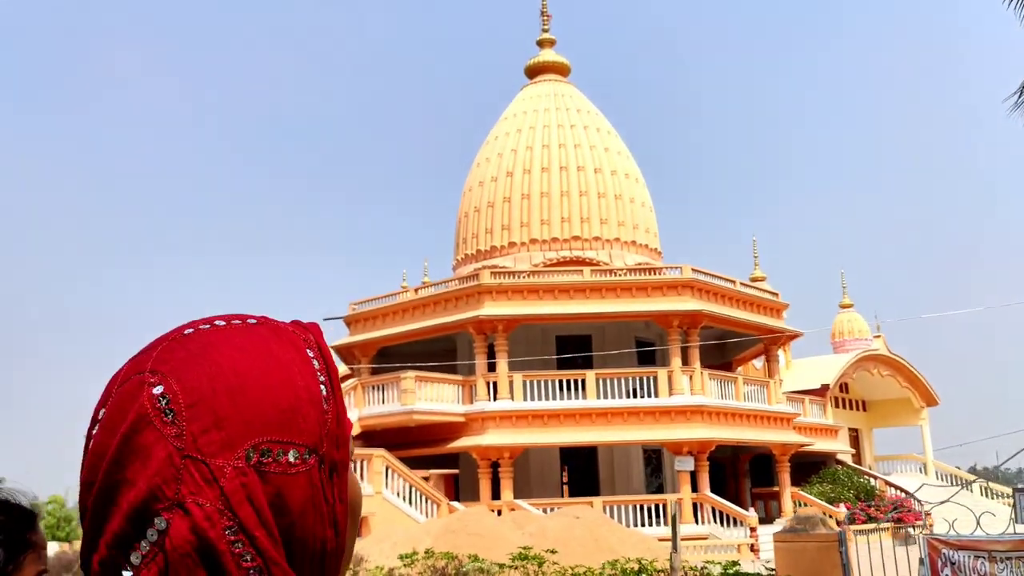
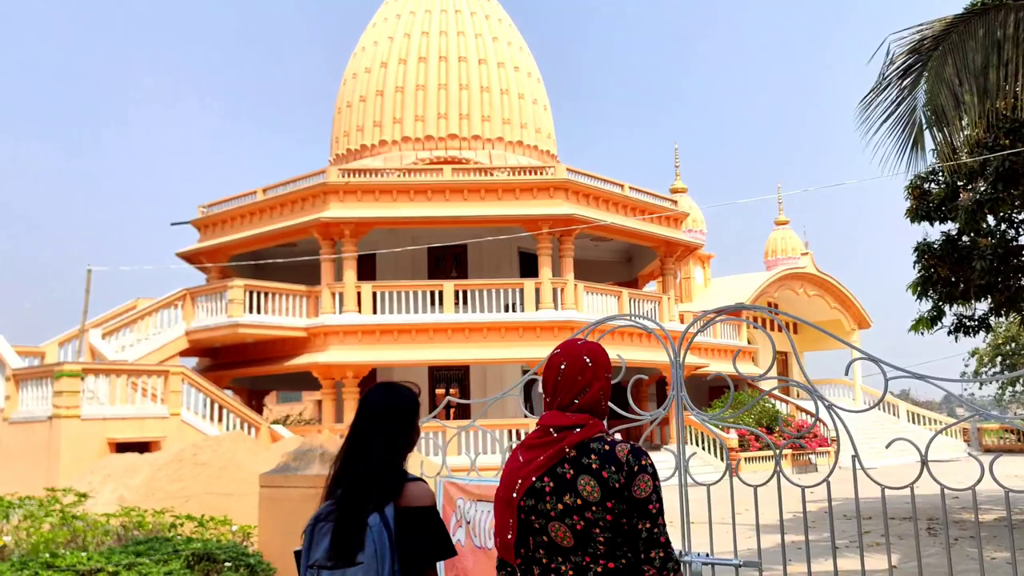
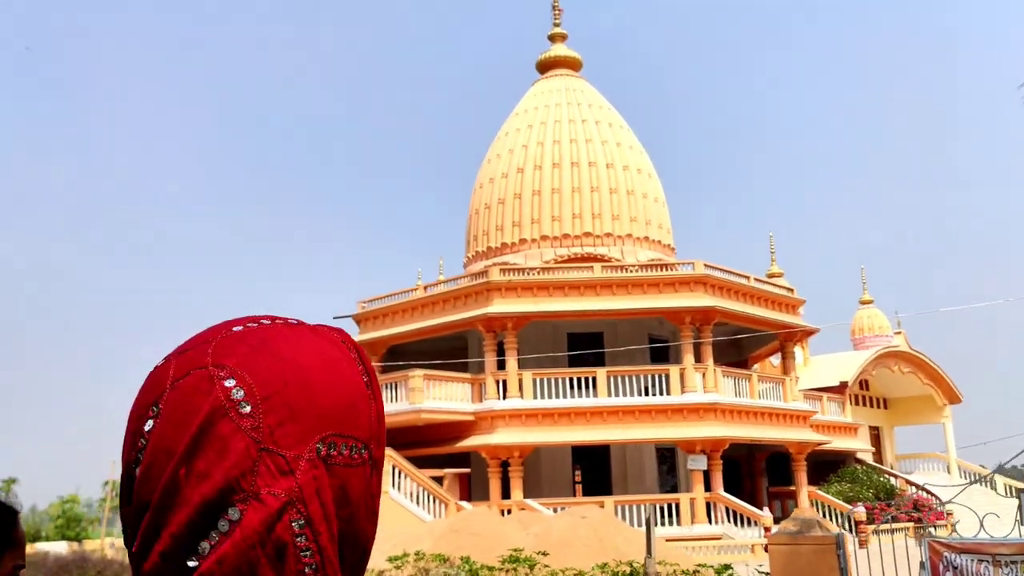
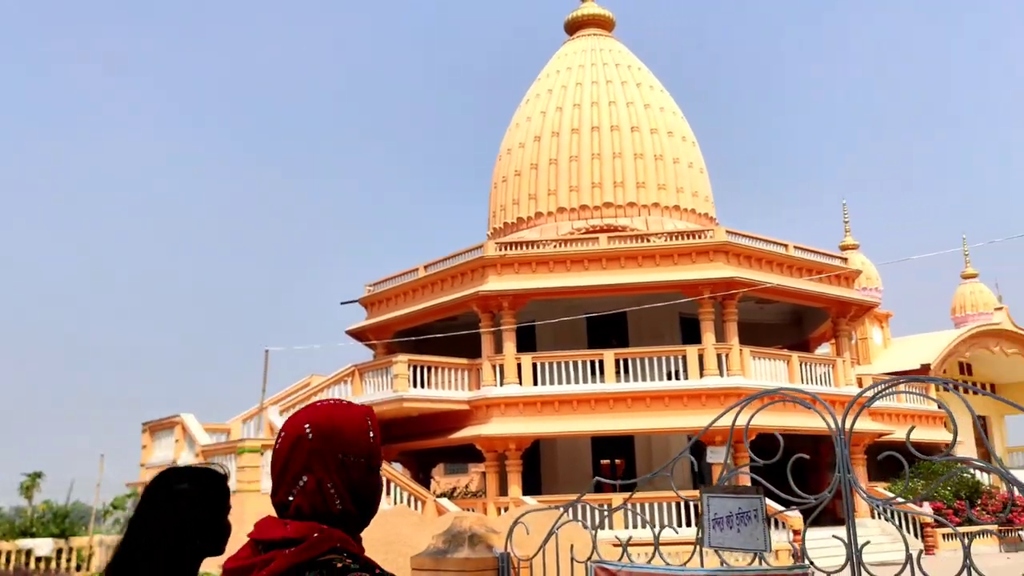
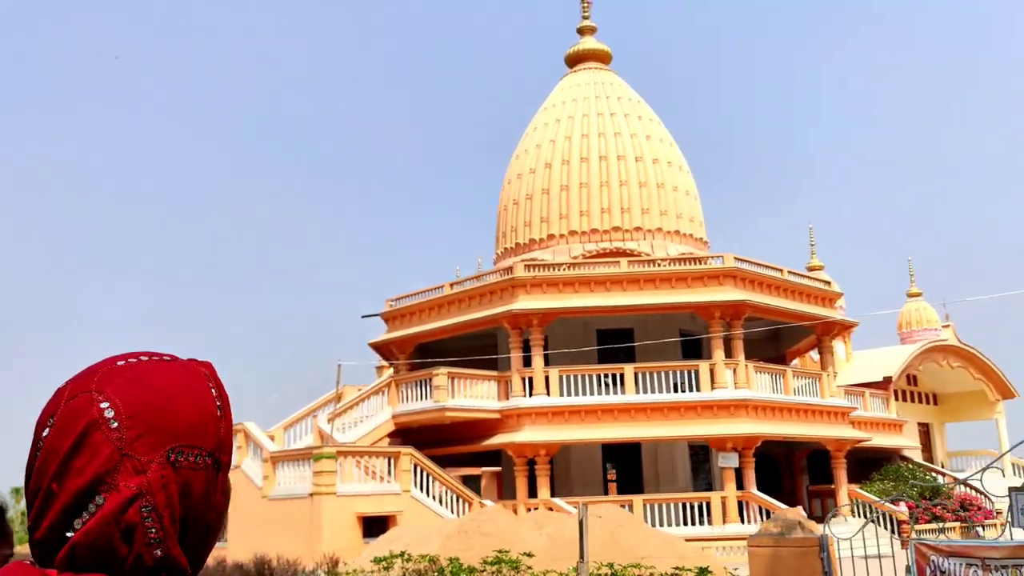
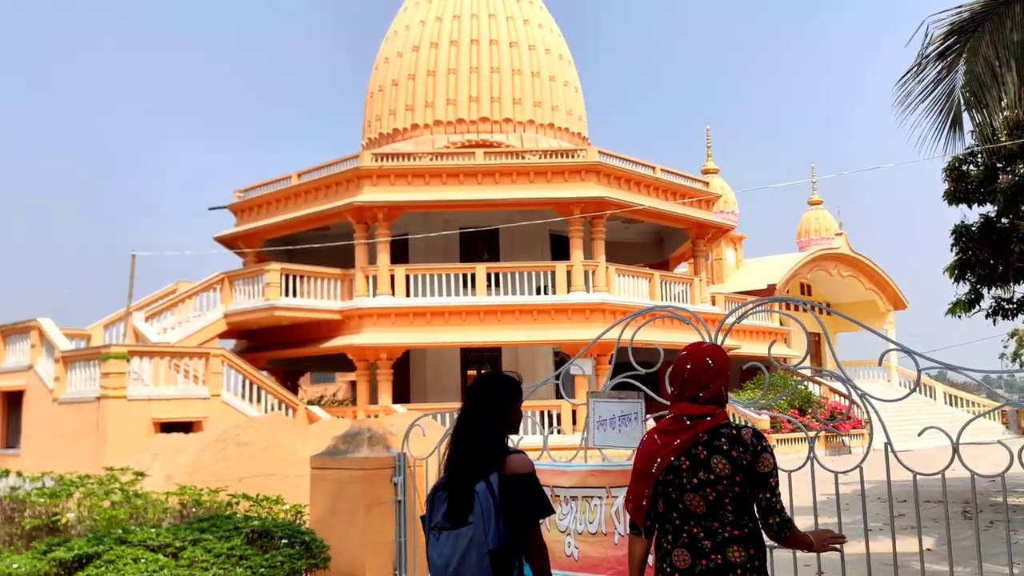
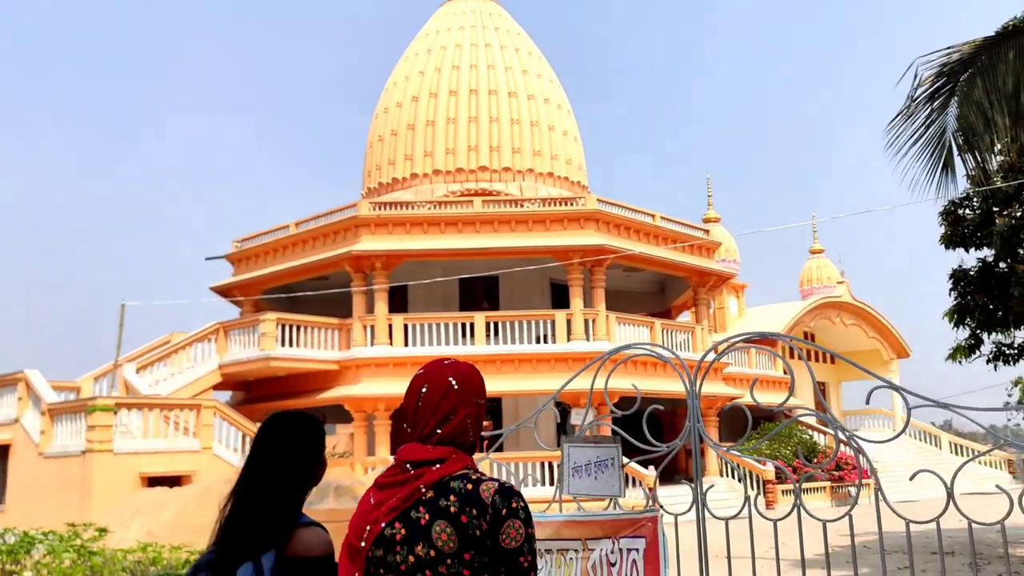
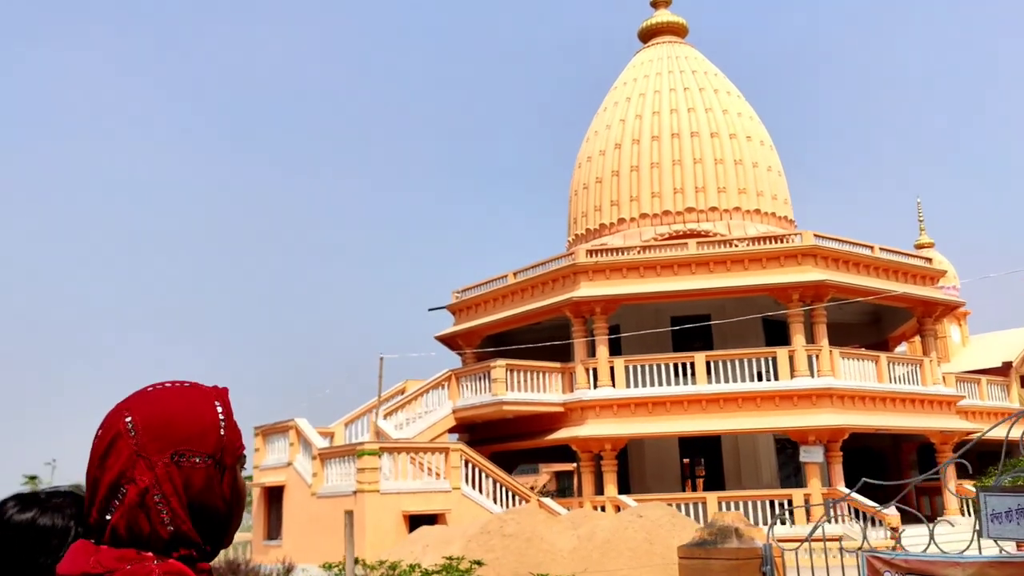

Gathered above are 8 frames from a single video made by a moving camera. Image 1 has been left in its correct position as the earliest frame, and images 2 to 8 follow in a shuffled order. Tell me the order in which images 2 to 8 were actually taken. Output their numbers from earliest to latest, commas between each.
3, 5, 8, 4, 7, 2, 6
